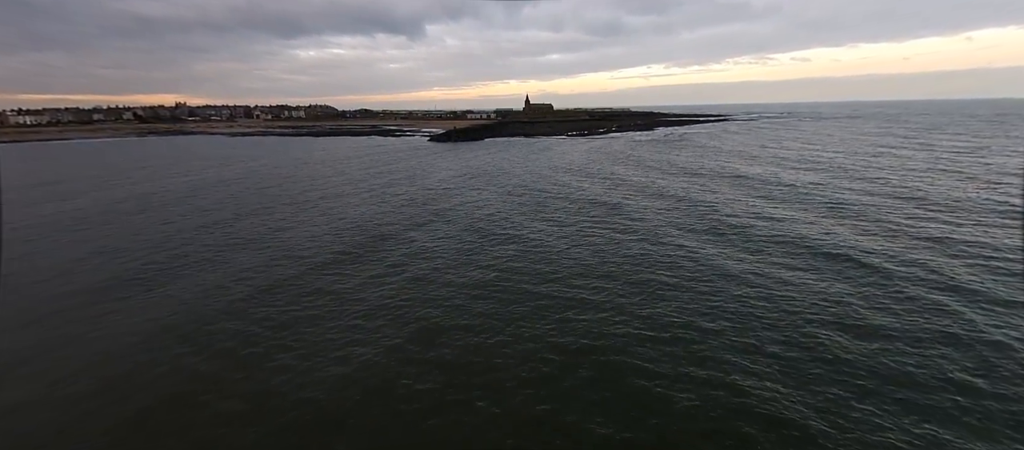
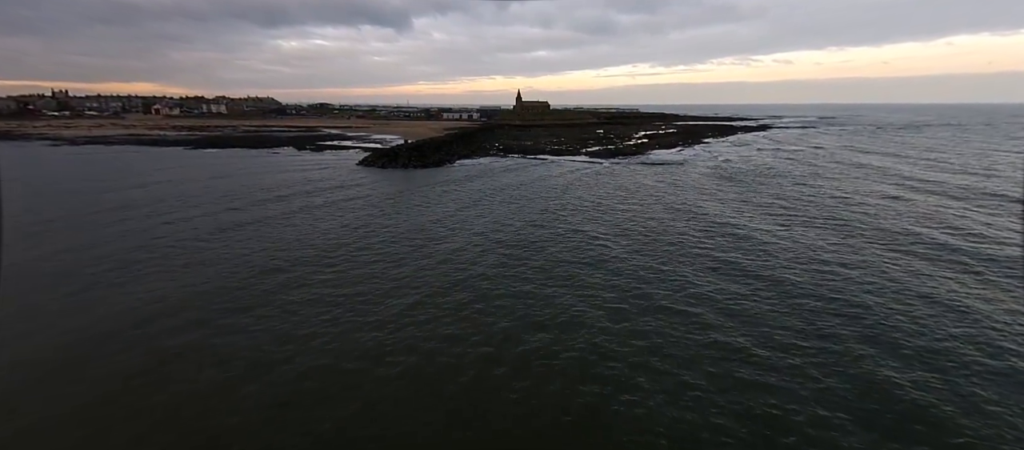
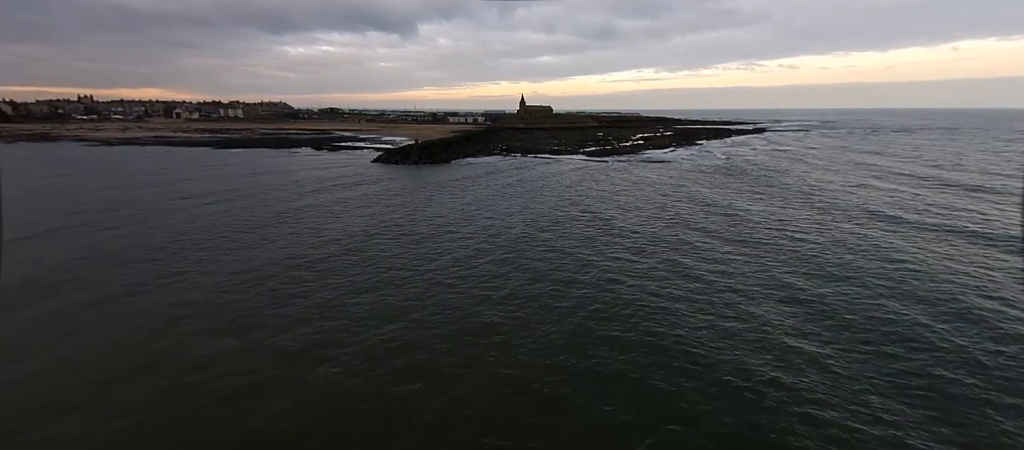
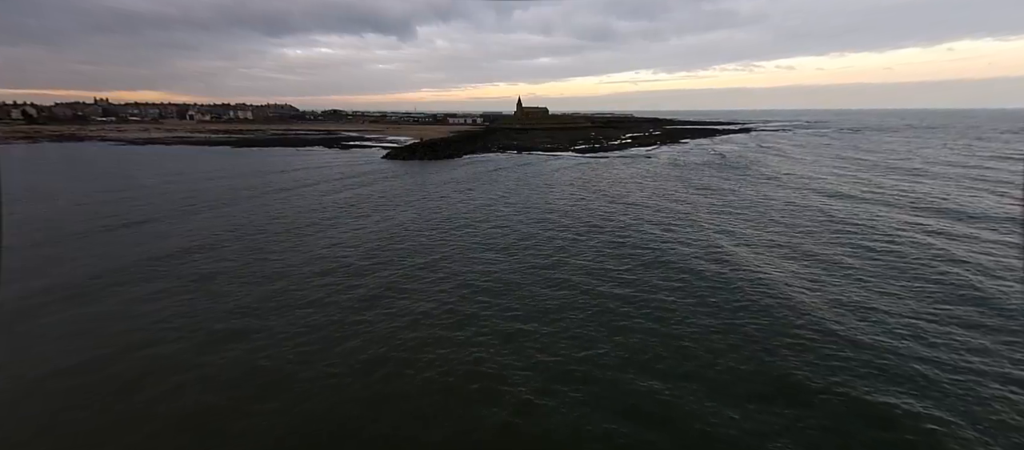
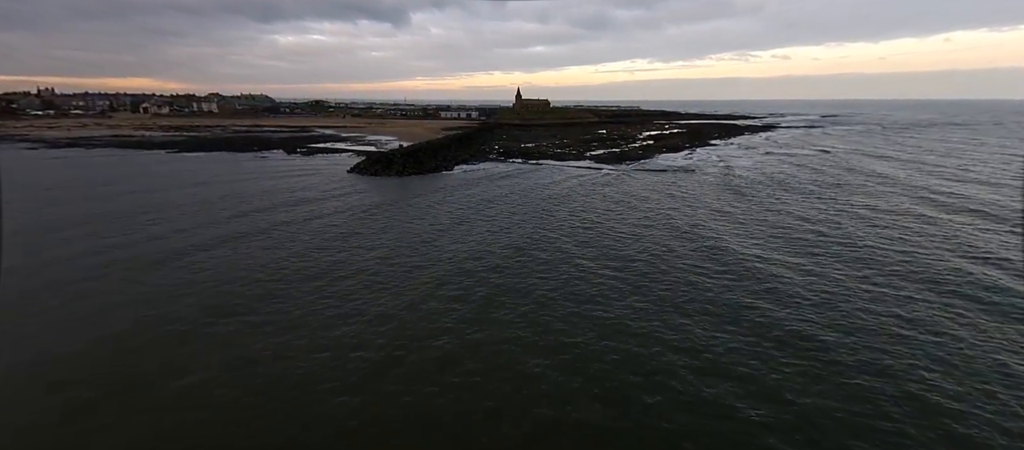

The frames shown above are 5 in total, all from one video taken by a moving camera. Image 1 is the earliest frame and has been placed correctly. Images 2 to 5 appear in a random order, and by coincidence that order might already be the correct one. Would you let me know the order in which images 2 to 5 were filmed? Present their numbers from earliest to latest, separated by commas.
4, 3, 2, 5
